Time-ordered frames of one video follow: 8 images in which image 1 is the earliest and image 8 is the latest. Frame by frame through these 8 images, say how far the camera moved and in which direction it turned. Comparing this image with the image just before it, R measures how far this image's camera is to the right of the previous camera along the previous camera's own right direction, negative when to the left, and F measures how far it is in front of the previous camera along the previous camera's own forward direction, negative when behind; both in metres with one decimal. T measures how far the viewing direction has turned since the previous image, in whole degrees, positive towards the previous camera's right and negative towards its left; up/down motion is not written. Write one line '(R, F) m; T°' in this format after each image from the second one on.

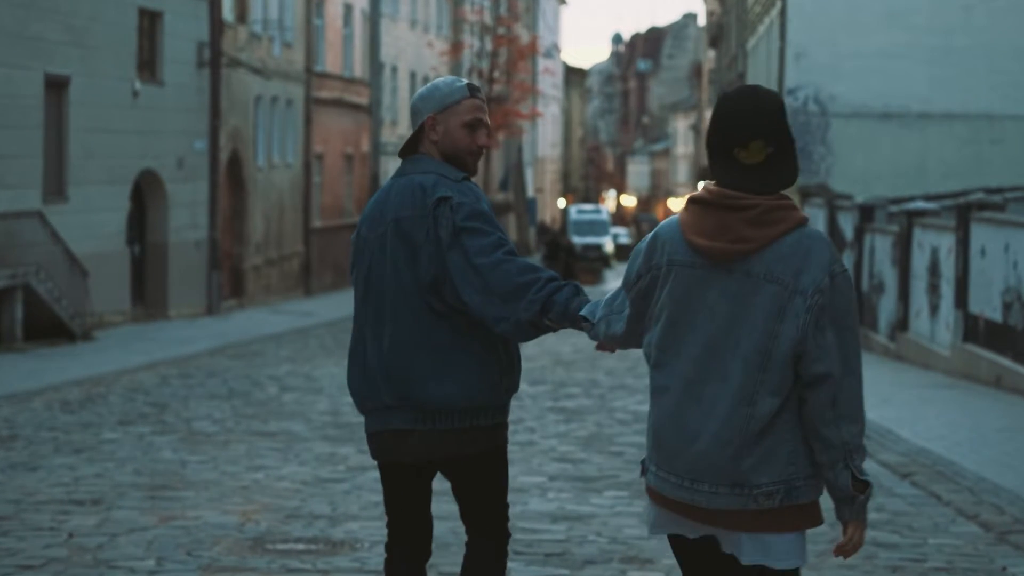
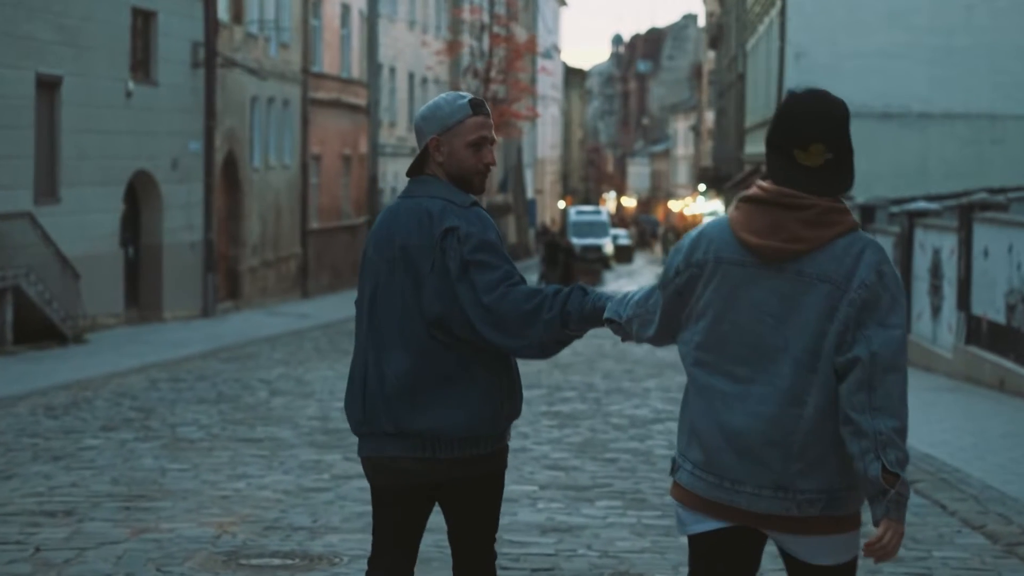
(+0.1, +0.3) m; 0°
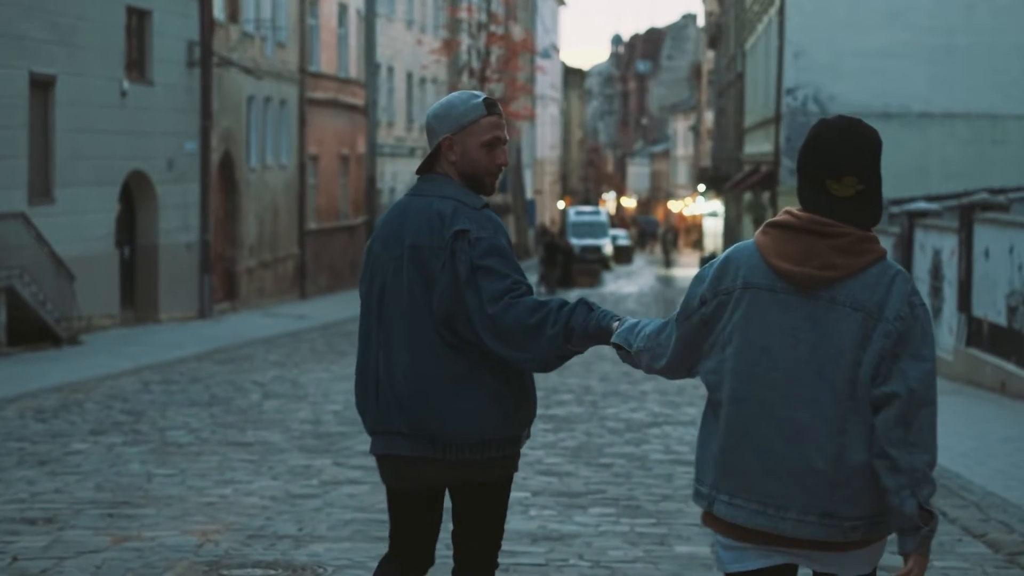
(0.0, +0.2) m; 0°
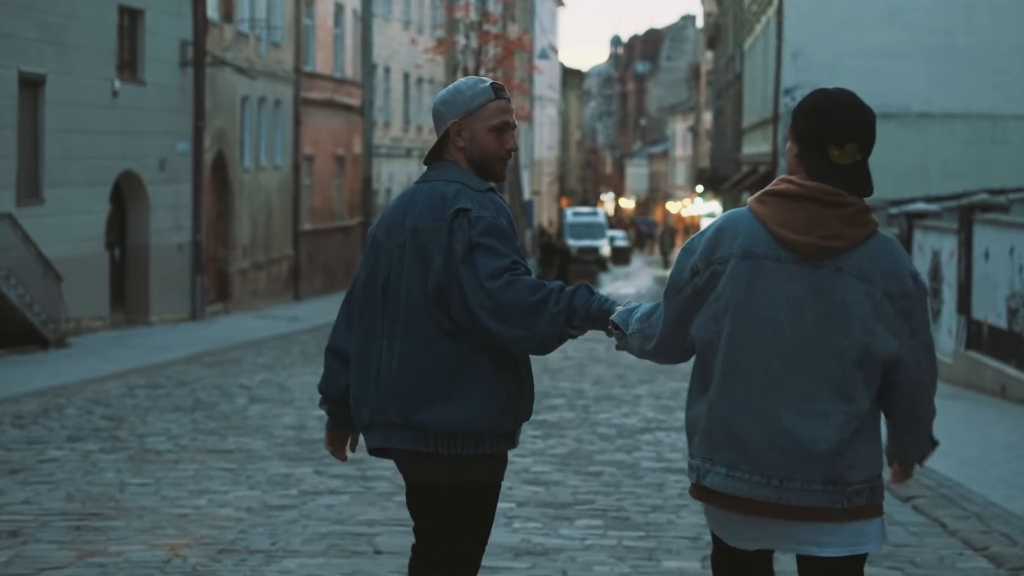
(+0.1, +0.3) m; 0°
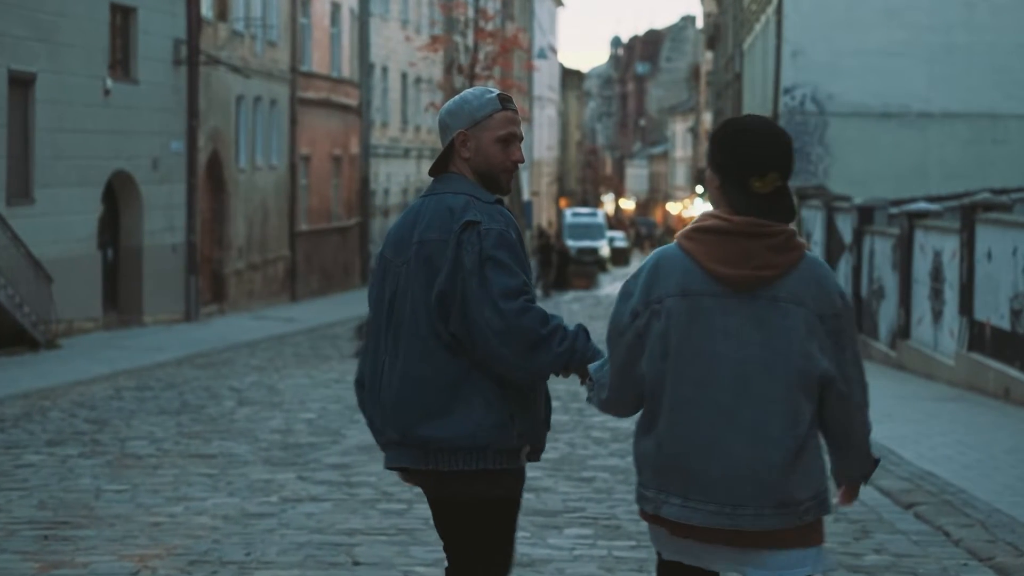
(+0.1, +0.3) m; 0°
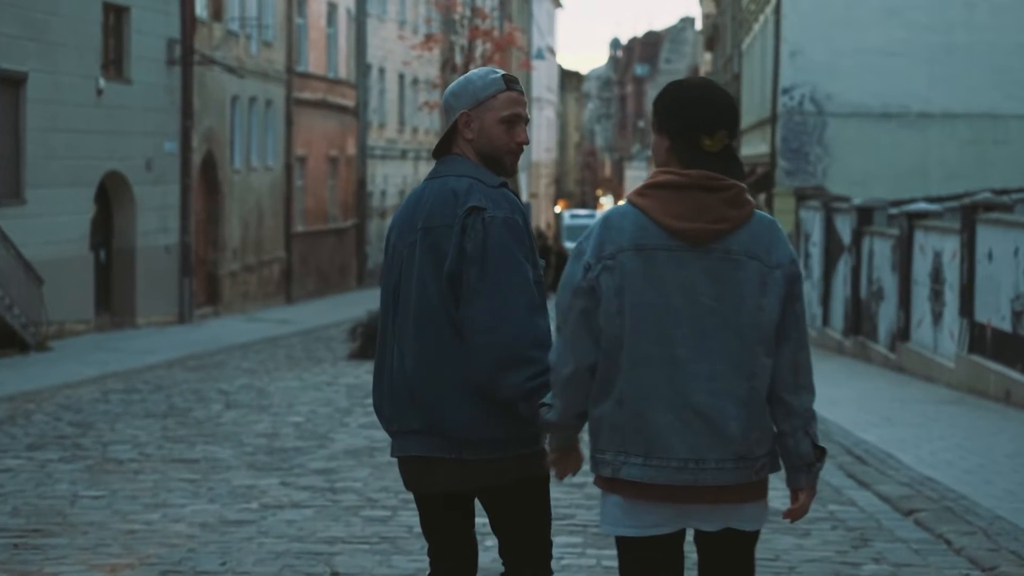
(+0.1, +0.3) m; 0°
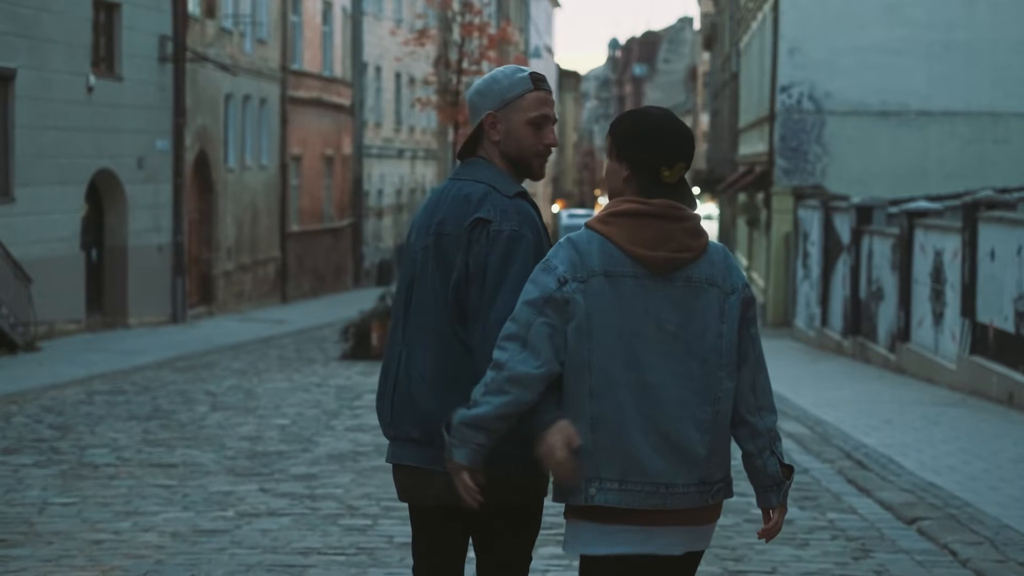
(+0.1, +0.4) m; 0°
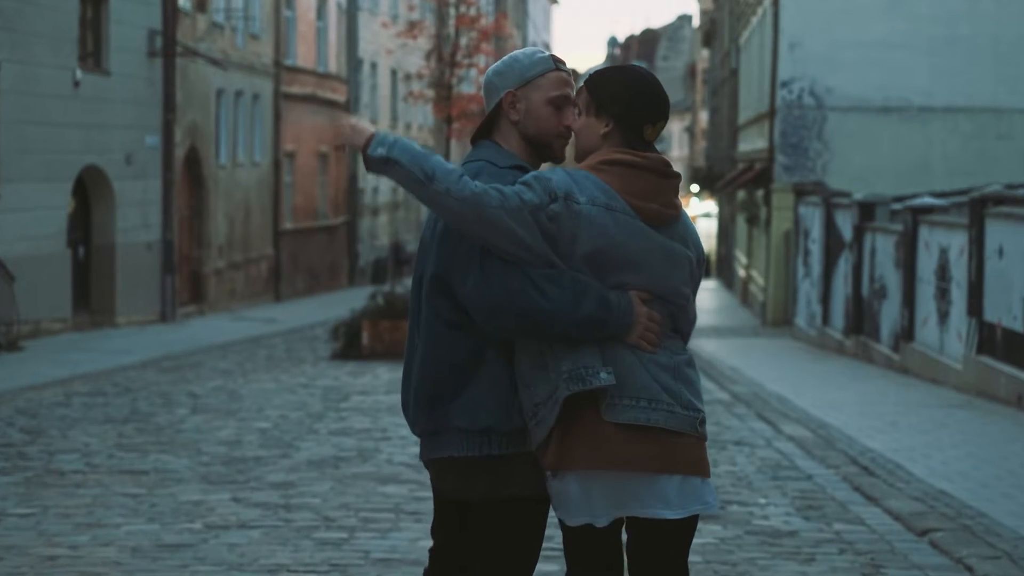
(+0.1, +0.6) m; 0°
